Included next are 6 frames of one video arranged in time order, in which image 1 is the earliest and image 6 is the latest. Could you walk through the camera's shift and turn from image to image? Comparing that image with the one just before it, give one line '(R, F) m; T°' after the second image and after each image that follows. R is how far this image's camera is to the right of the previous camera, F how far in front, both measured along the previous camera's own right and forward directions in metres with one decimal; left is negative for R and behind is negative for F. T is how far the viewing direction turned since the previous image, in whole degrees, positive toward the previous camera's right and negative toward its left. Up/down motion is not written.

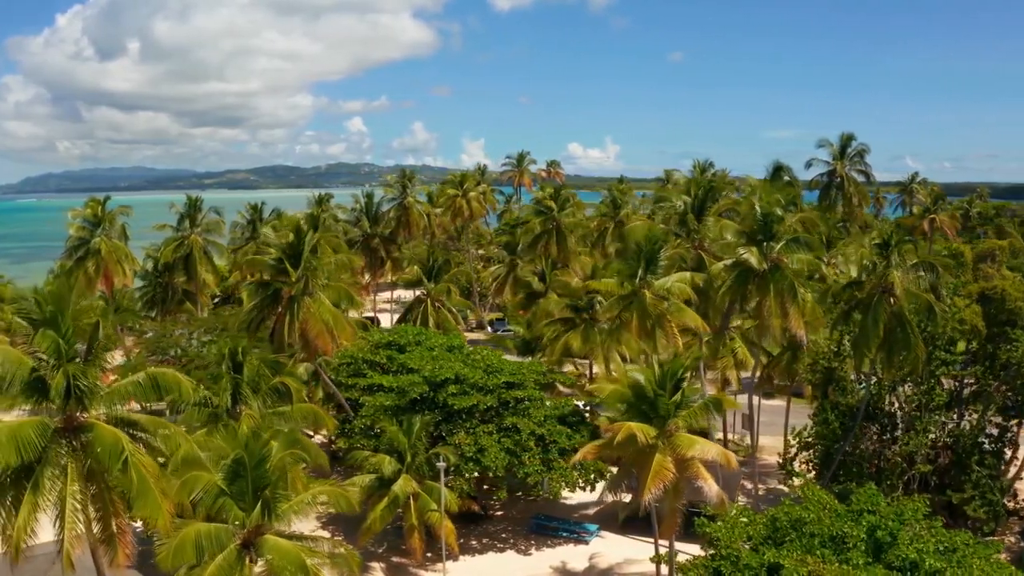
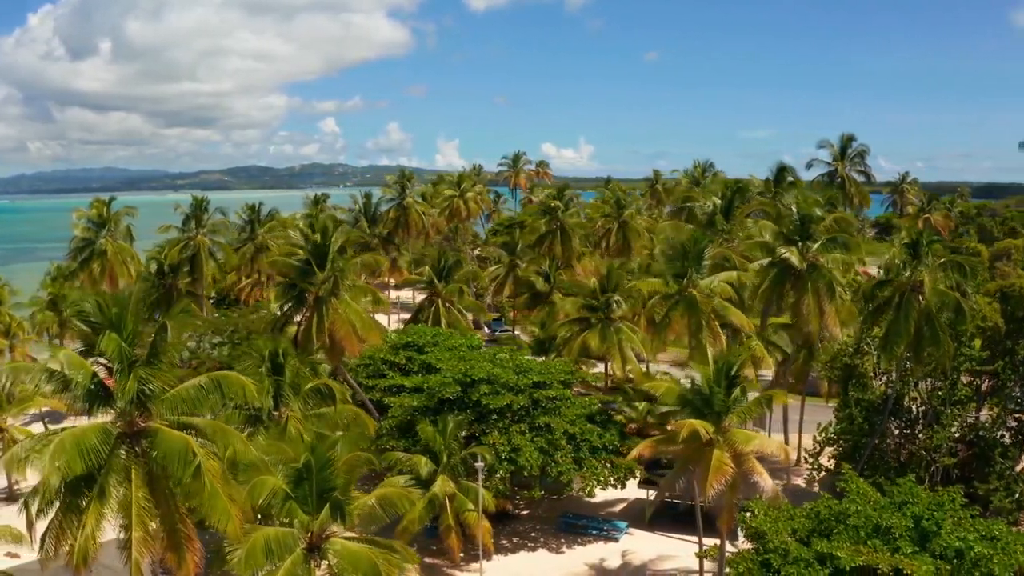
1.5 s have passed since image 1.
(-1.6, 0.0) m; +2°
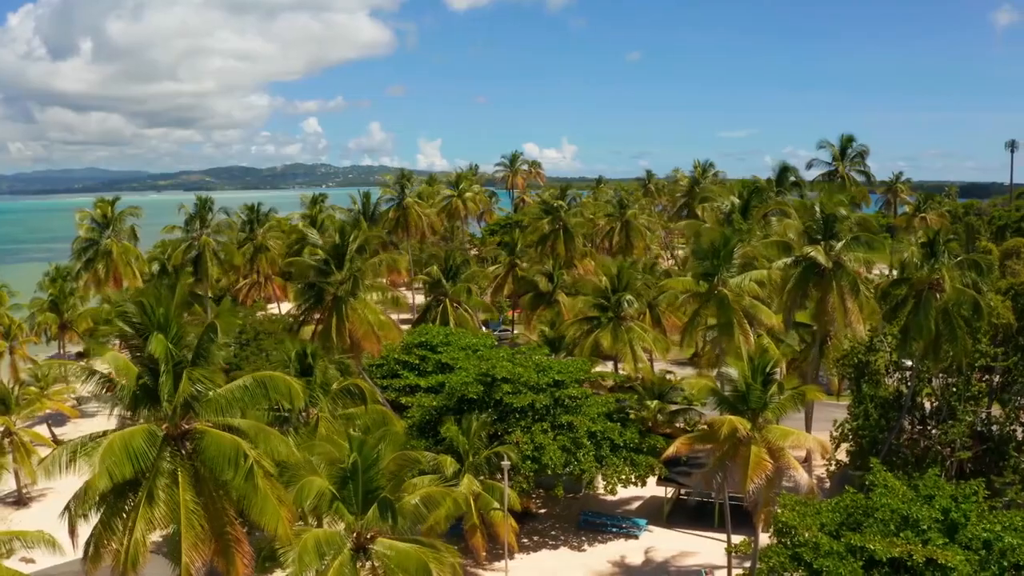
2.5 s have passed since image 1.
(-1.1, -0.1) m; +1°
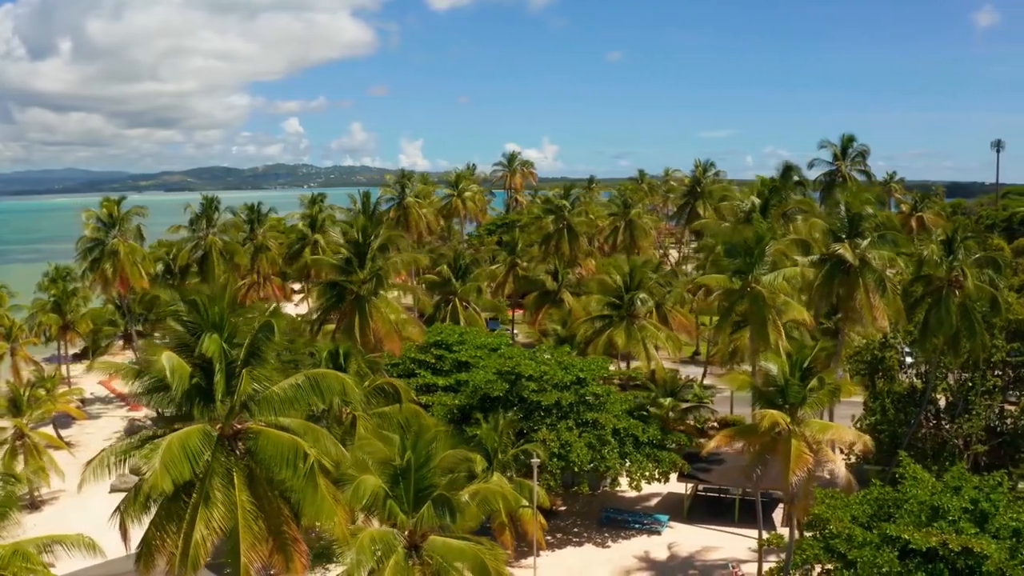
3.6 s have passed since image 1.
(-1.2, -0.1) m; +1°
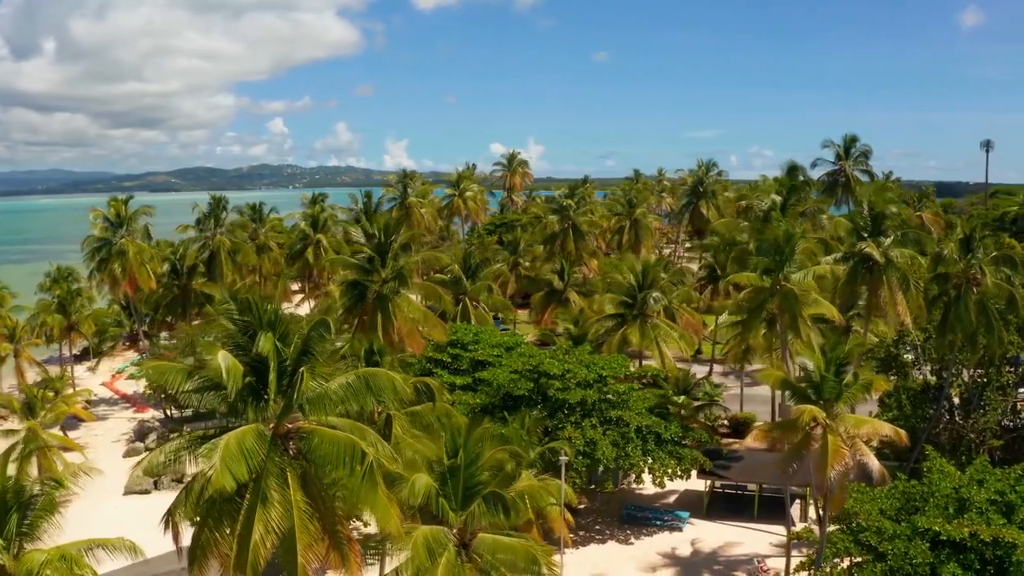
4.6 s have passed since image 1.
(-1.1, -0.1) m; +1°
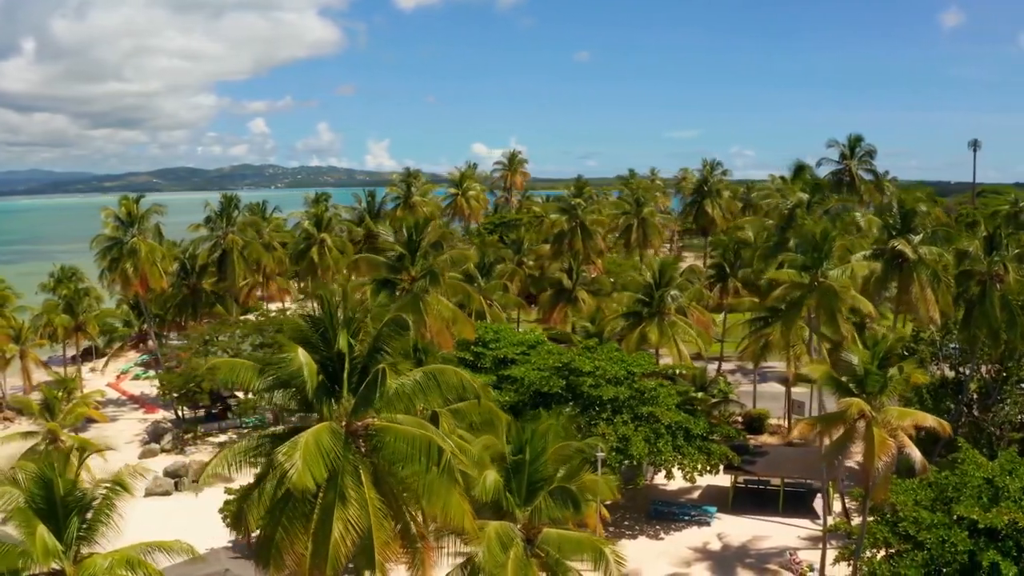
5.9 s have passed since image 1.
(-1.5, -0.1) m; +1°
